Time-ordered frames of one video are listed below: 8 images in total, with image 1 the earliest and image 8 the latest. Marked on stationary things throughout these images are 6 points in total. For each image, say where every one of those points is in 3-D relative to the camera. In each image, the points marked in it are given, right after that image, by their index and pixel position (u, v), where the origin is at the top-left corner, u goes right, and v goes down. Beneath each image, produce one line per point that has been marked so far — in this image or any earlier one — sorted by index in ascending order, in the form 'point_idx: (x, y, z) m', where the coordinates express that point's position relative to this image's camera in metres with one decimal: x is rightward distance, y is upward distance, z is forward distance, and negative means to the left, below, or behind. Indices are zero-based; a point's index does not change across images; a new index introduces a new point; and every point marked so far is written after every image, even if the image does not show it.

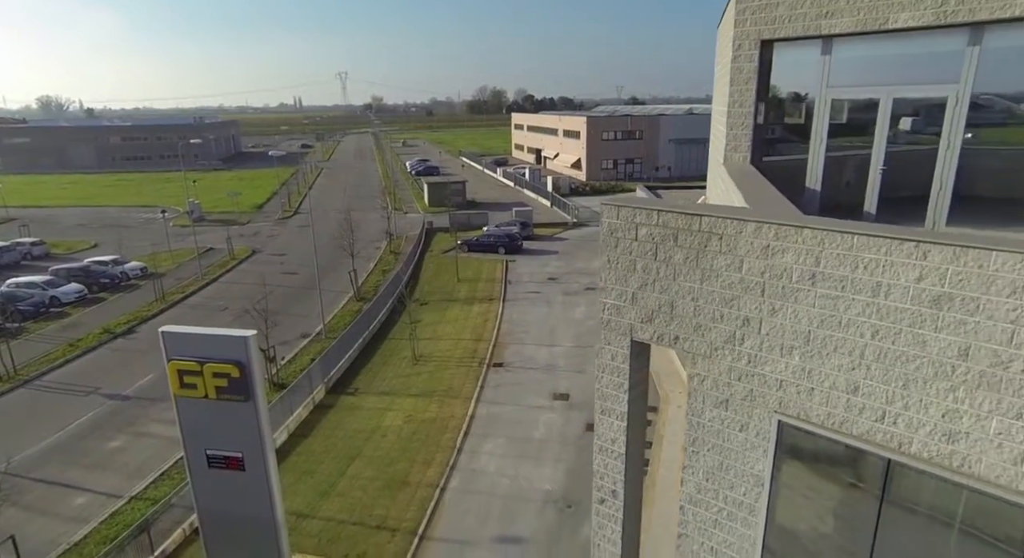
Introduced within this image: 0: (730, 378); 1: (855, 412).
0: (+2.1, -0.9, +6.2) m
1: (+2.9, -1.1, +5.4) m
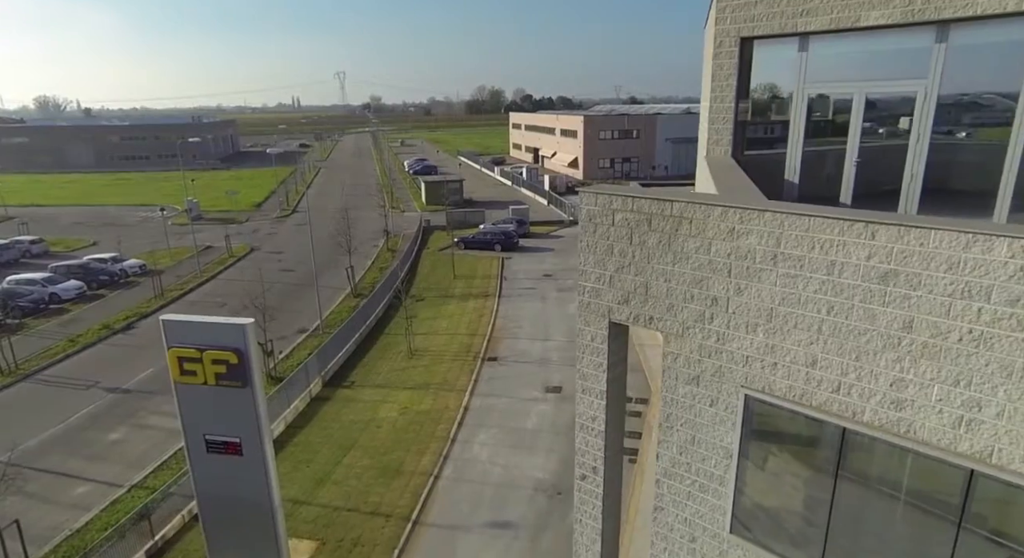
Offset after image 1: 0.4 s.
0: (+1.9, -0.8, +6.5) m
1: (+2.7, -0.9, +5.8) m
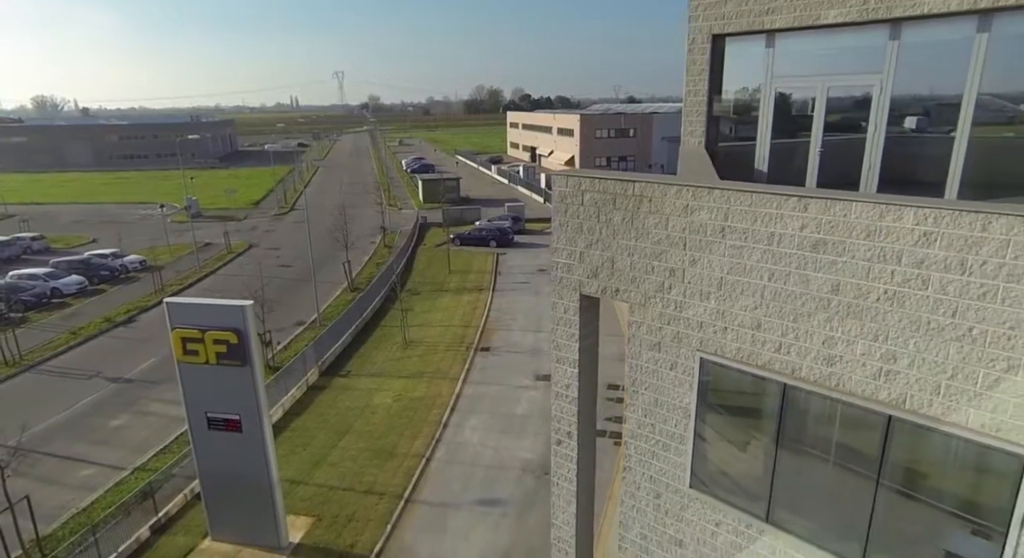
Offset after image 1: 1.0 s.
0: (+1.7, -0.5, +7.1) m
1: (+2.4, -0.7, +6.4) m
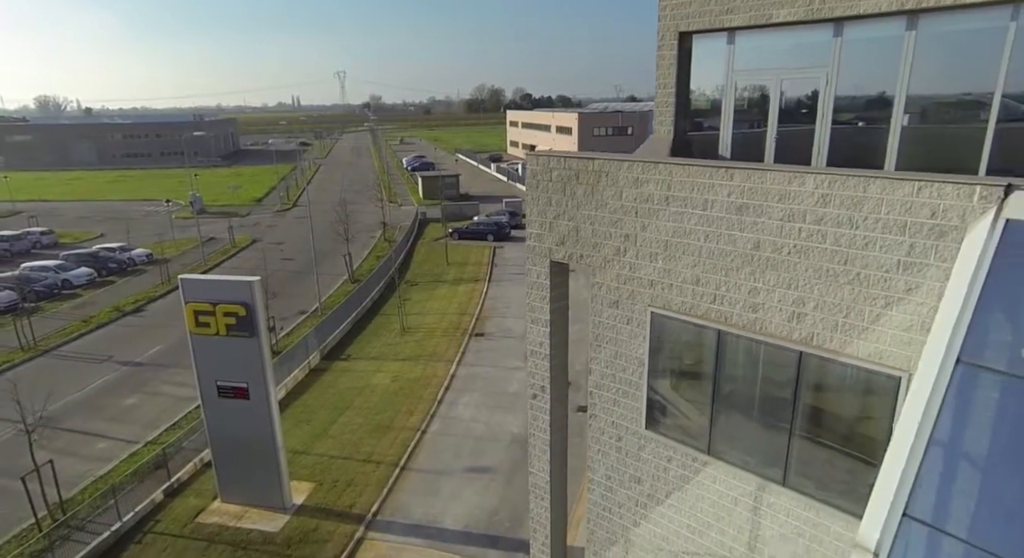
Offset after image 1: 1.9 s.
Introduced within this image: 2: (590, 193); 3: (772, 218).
0: (+1.4, 0.0, +8.2) m
1: (+2.1, -0.2, +7.4) m
2: (+1.0, +1.1, +8.2) m
3: (+2.6, +0.6, +6.6) m
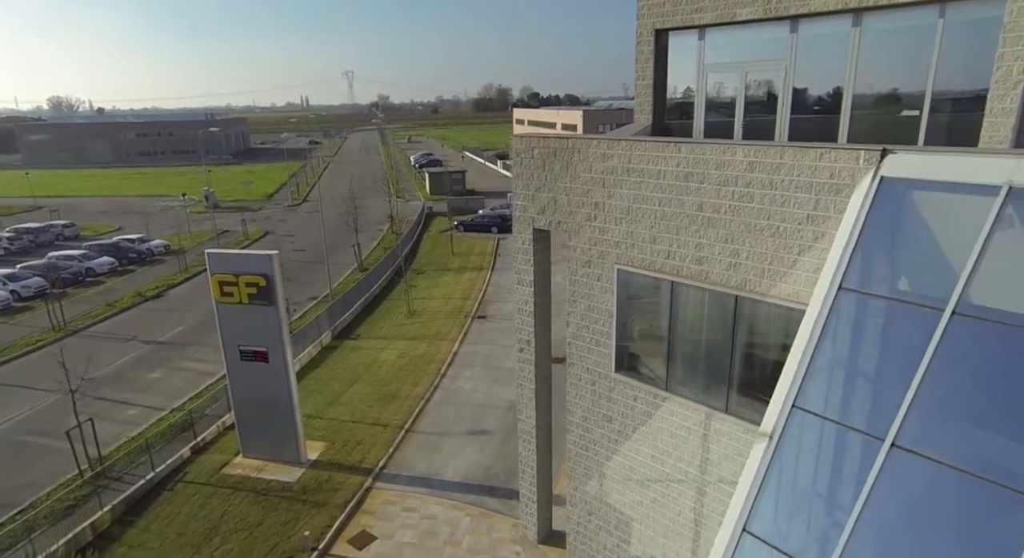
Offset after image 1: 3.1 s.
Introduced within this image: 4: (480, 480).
0: (+1.2, +0.5, +9.6) m
1: (+1.9, +0.3, +8.8) m
2: (+0.8, +1.7, +9.5) m
3: (+2.4, +1.2, +7.9) m
4: (-0.7, -4.6, +14.7) m
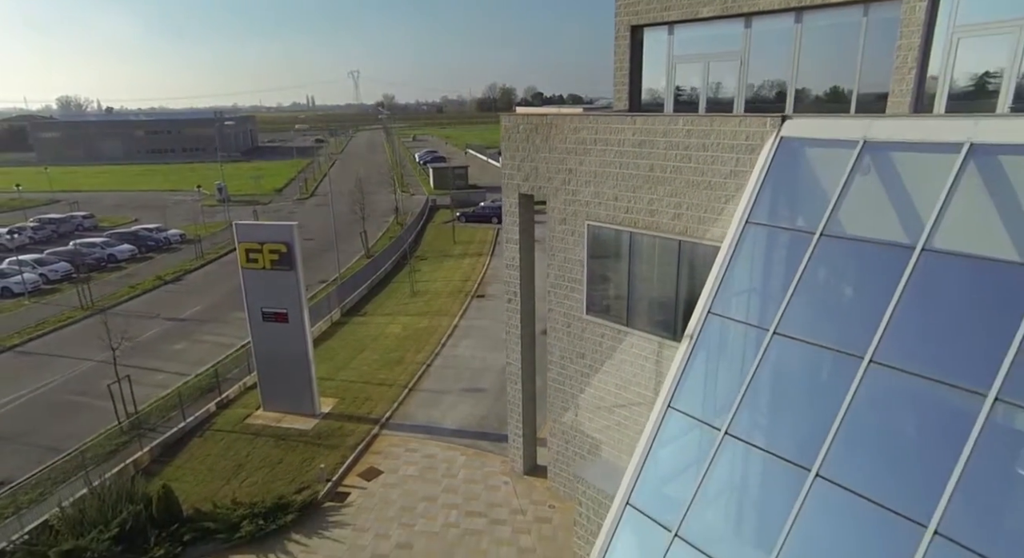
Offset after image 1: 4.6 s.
0: (+0.9, +1.3, +11.3) m
1: (+1.7, +1.1, +10.5) m
2: (+0.6, +2.4, +11.3) m
3: (+2.2, +2.0, +9.7) m
4: (-0.9, -3.8, +16.4) m
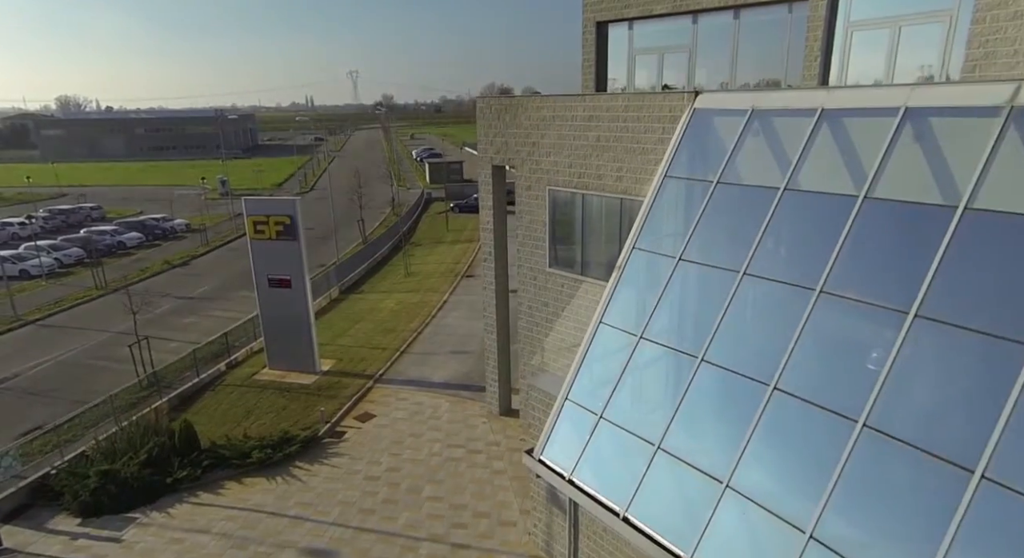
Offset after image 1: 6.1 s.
0: (+0.4, +2.2, +13.3) m
1: (+1.1, +2.0, +12.5) m
2: (0.0, +3.3, +13.2) m
3: (+1.6, +2.8, +11.6) m
4: (-1.5, -2.9, +18.4) m
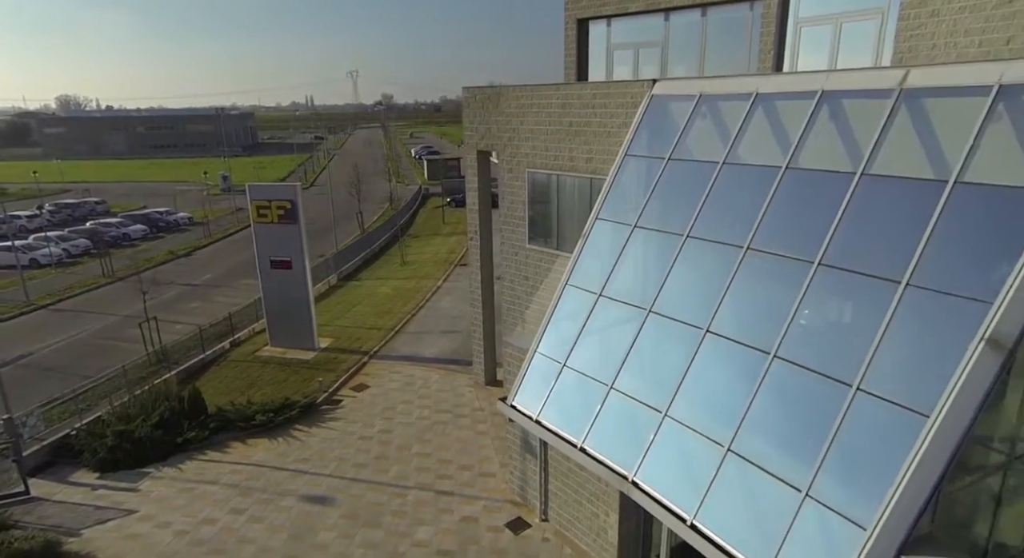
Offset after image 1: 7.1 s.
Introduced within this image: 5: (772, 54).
0: (0.0, +2.7, +14.5) m
1: (+0.7, +2.5, +13.7) m
2: (-0.4, +3.9, +14.4) m
3: (+1.2, +3.4, +12.8) m
4: (-1.9, -2.4, +19.6) m
5: (+5.4, +4.6, +13.3) m
